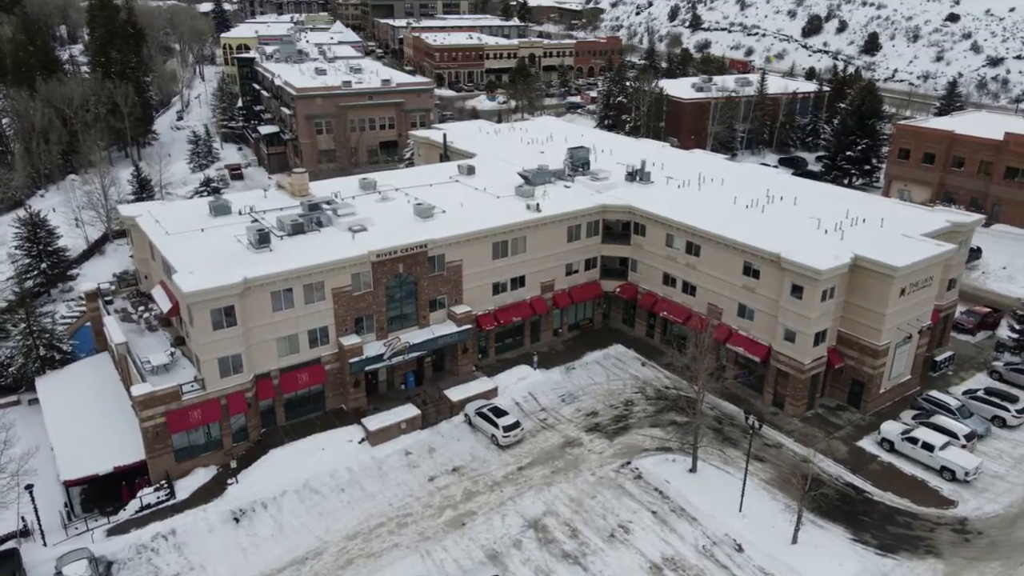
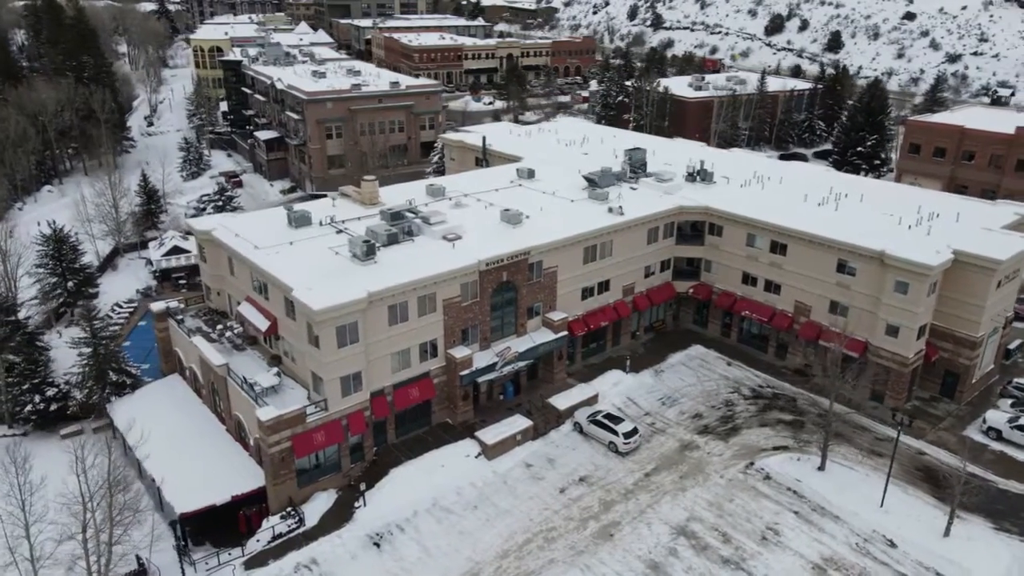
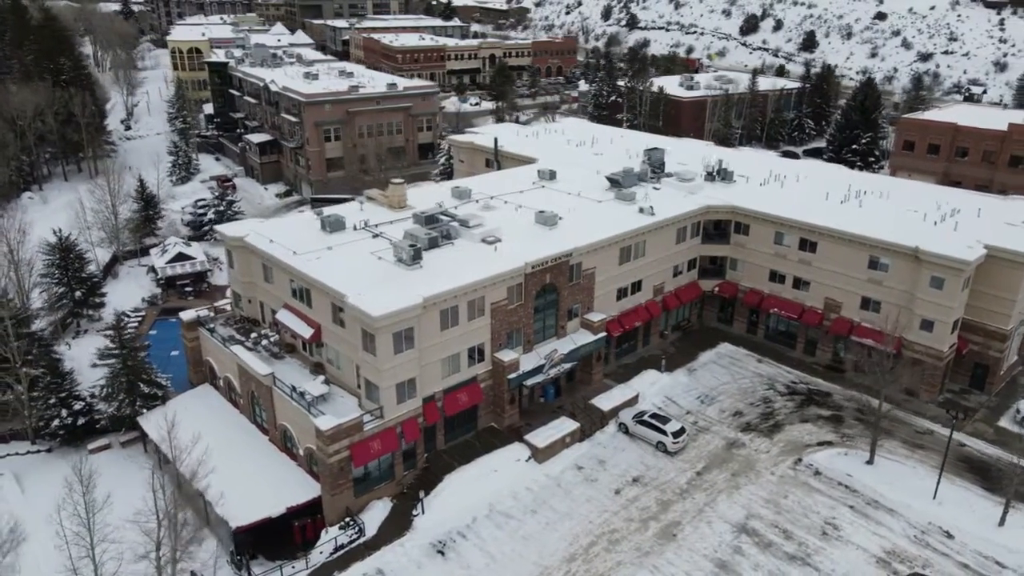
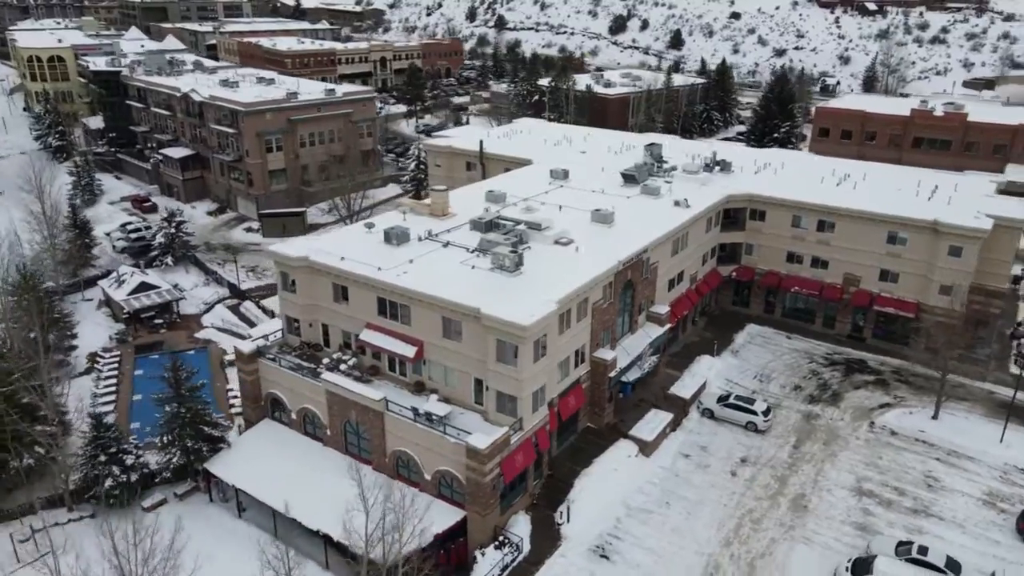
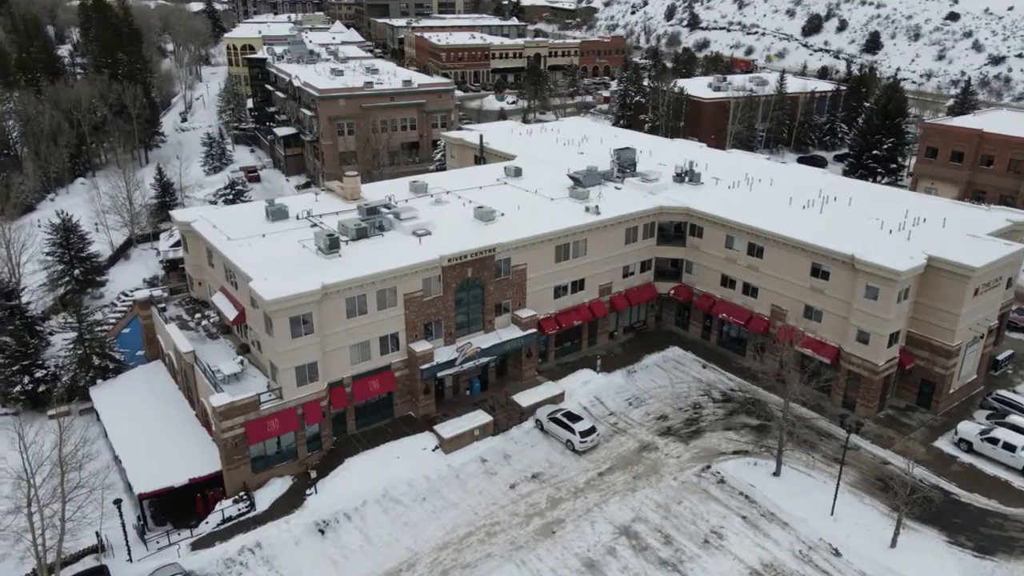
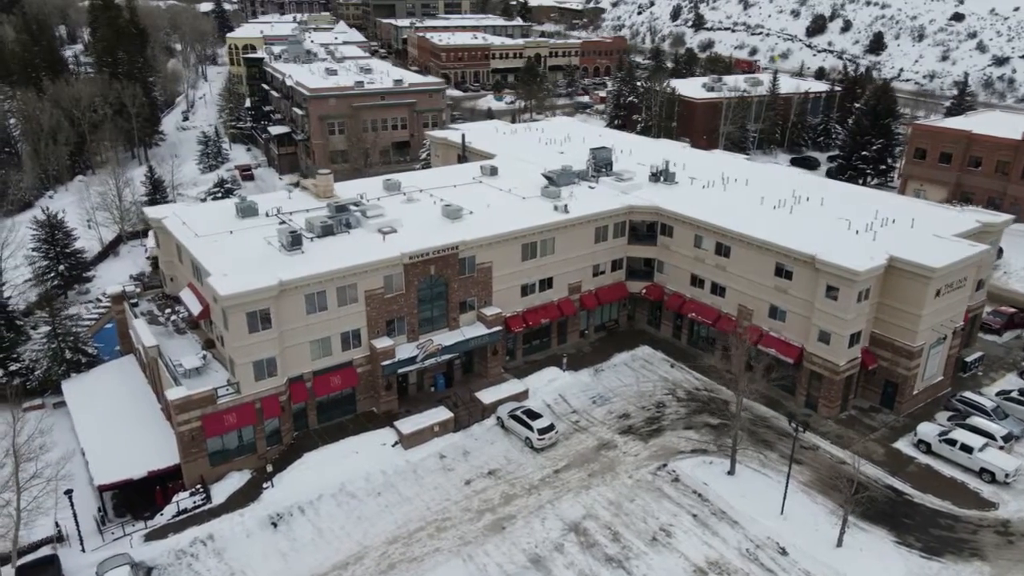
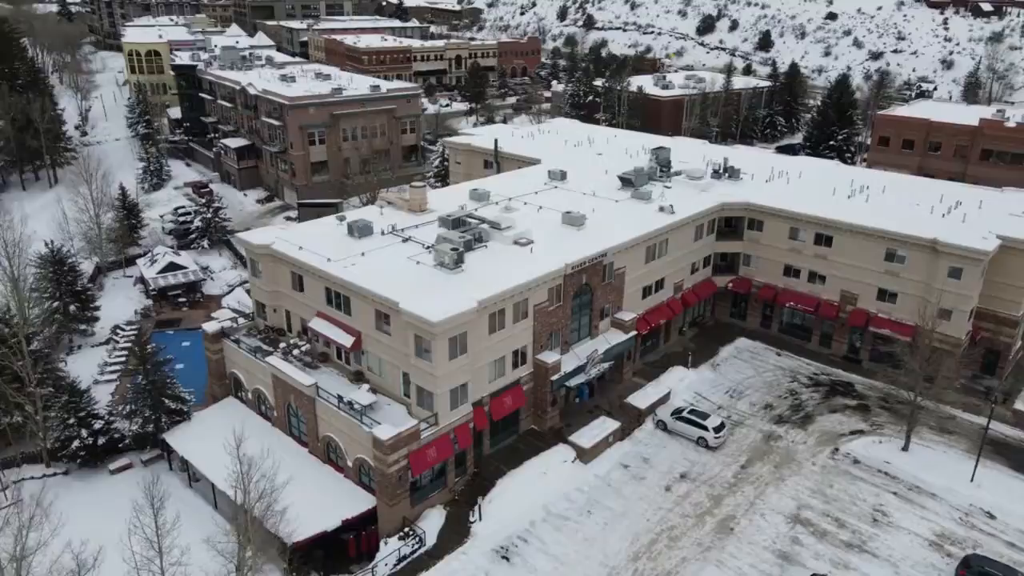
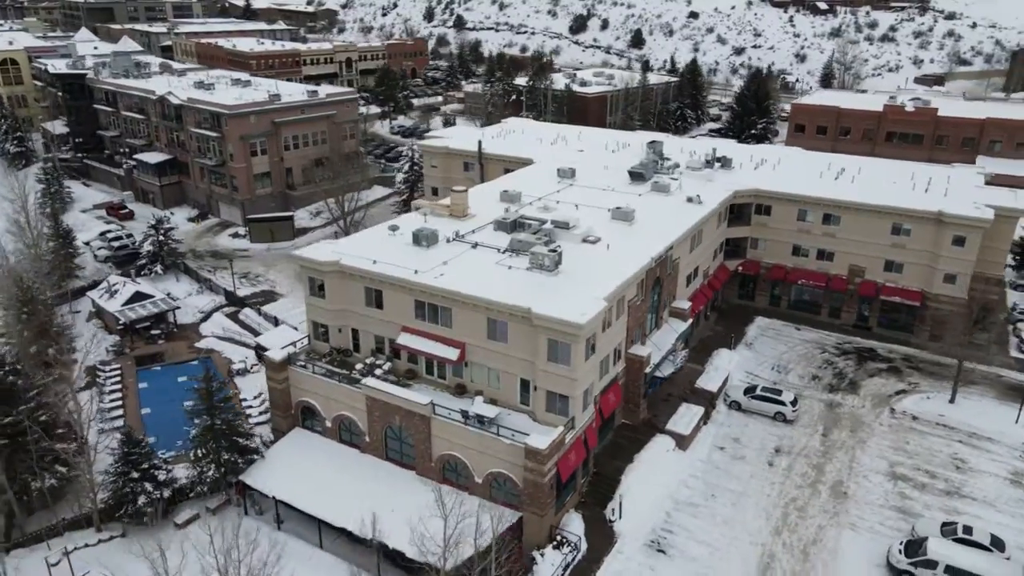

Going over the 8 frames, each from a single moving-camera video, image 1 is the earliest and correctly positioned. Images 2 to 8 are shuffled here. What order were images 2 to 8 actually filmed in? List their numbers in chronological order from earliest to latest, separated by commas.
6, 5, 2, 3, 7, 4, 8
